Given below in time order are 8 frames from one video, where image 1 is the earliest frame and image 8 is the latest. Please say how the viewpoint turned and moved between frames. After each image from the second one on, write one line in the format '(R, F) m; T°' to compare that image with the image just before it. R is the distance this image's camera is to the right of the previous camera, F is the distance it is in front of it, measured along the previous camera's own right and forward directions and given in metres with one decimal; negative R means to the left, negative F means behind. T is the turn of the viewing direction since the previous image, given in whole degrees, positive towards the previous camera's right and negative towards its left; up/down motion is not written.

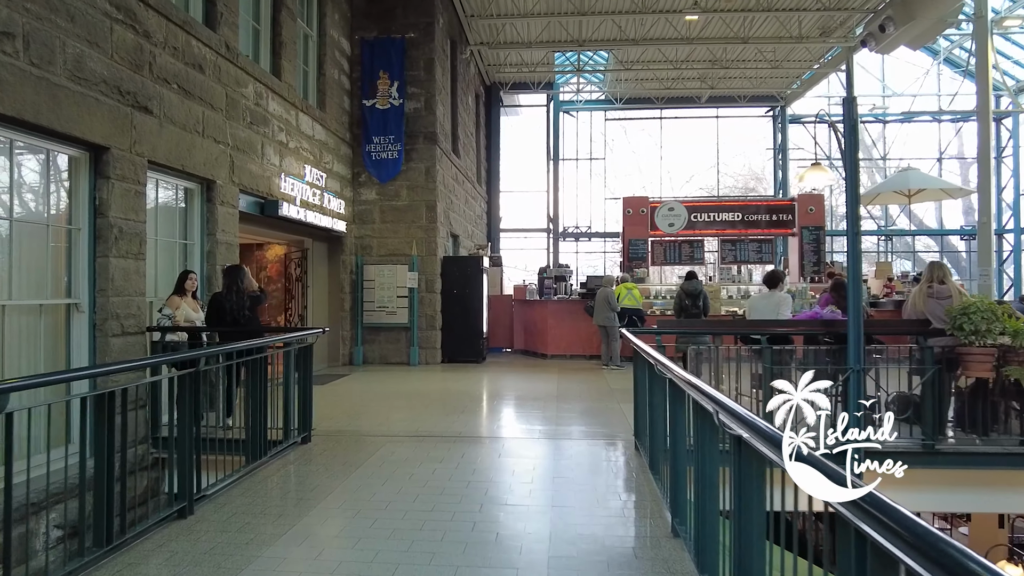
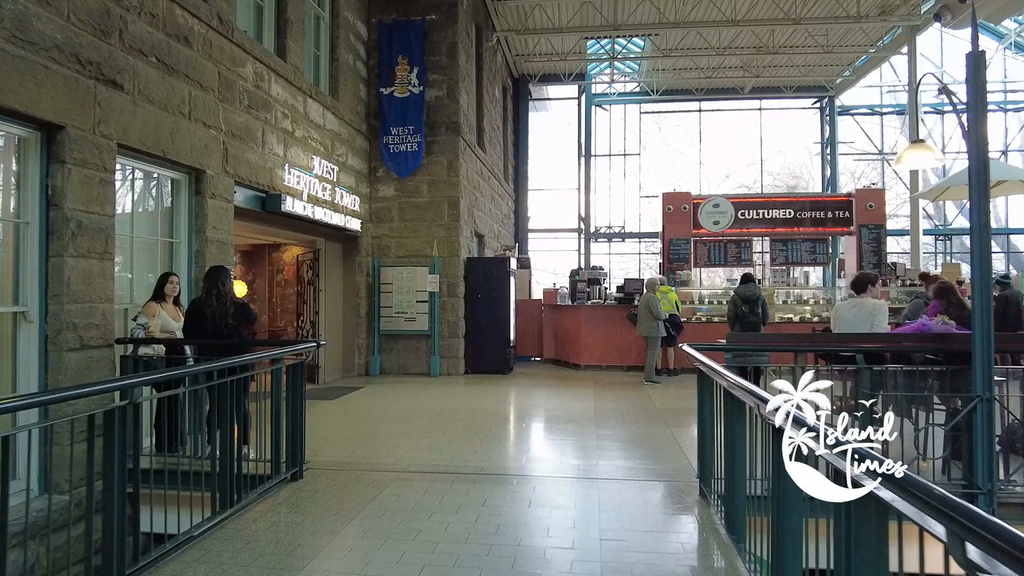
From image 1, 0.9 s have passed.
(0.0, +0.9) m; -2°
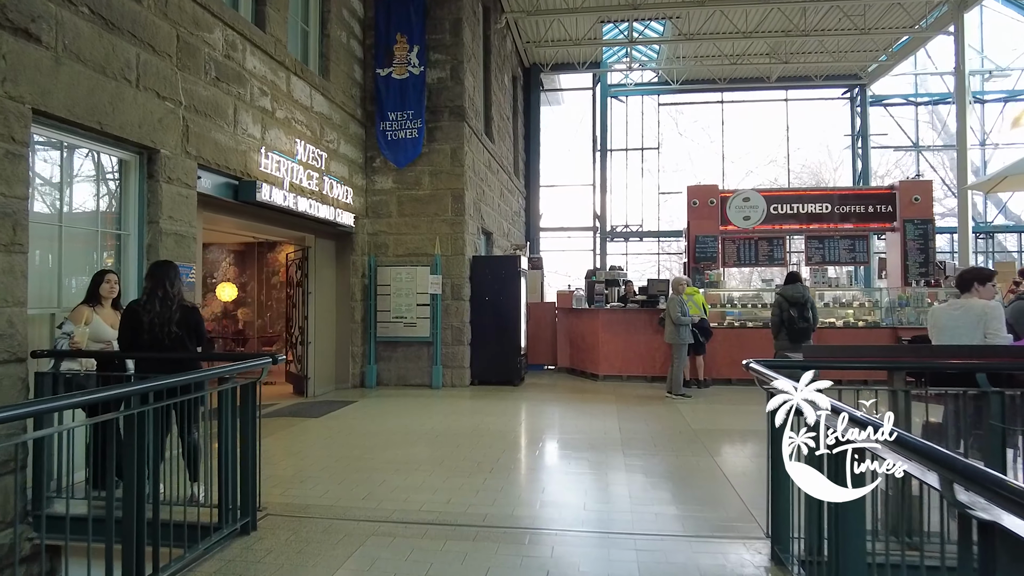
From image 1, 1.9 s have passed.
(0.0, +0.9) m; -1°
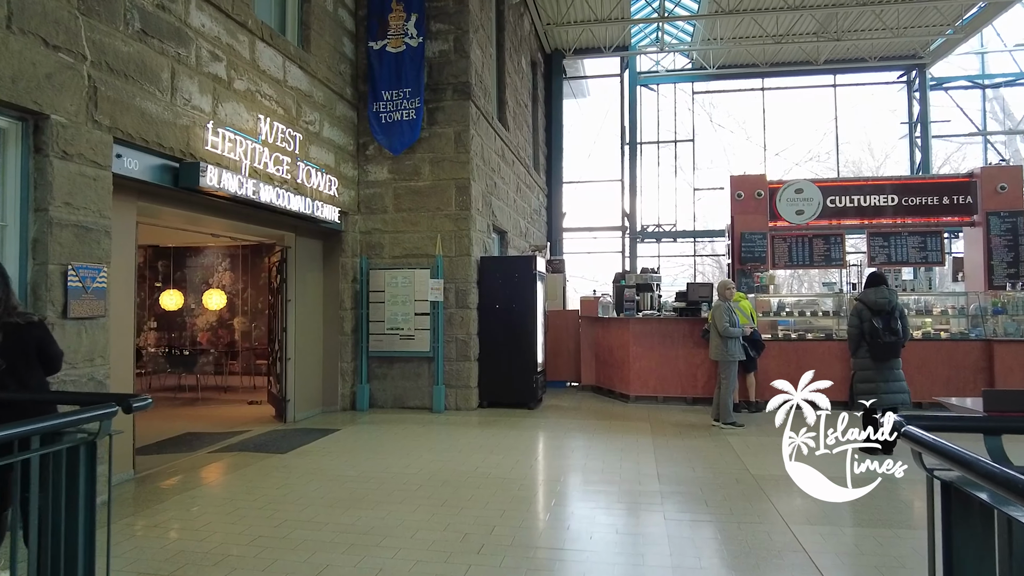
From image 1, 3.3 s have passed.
(+0.2, +1.3) m; -2°
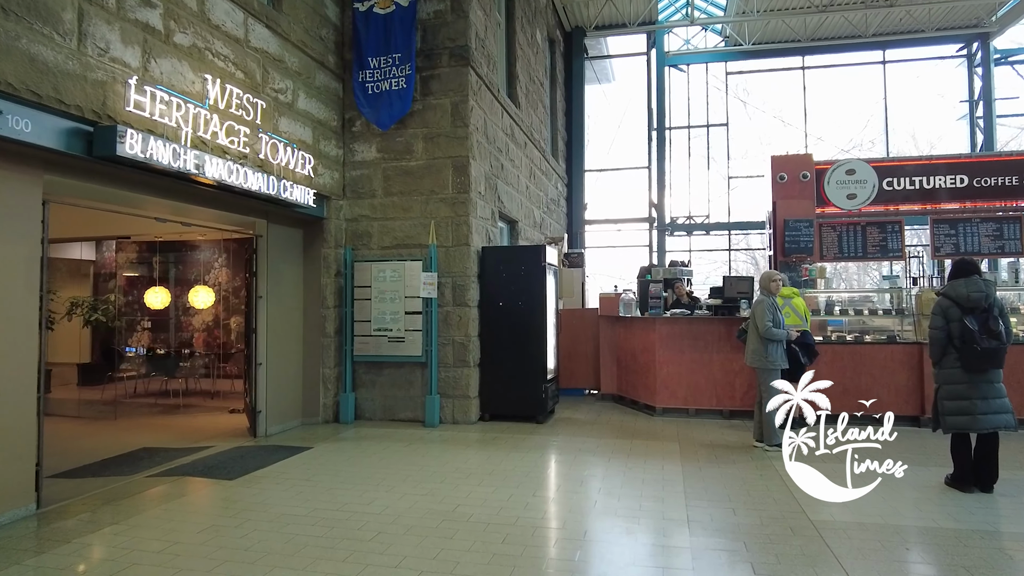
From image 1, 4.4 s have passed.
(+0.2, +1.0) m; -3°
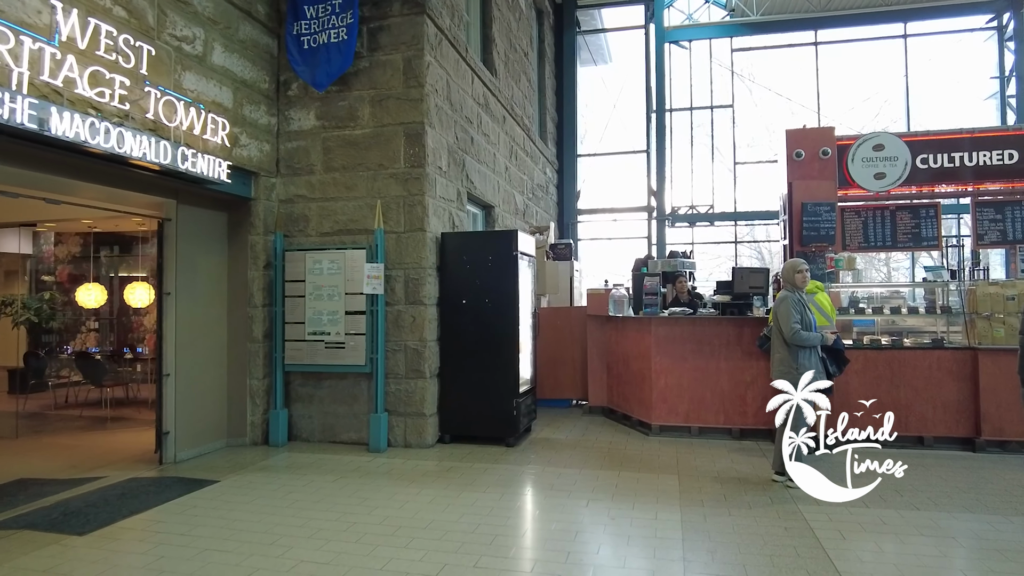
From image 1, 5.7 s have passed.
(+0.3, +1.1) m; 0°
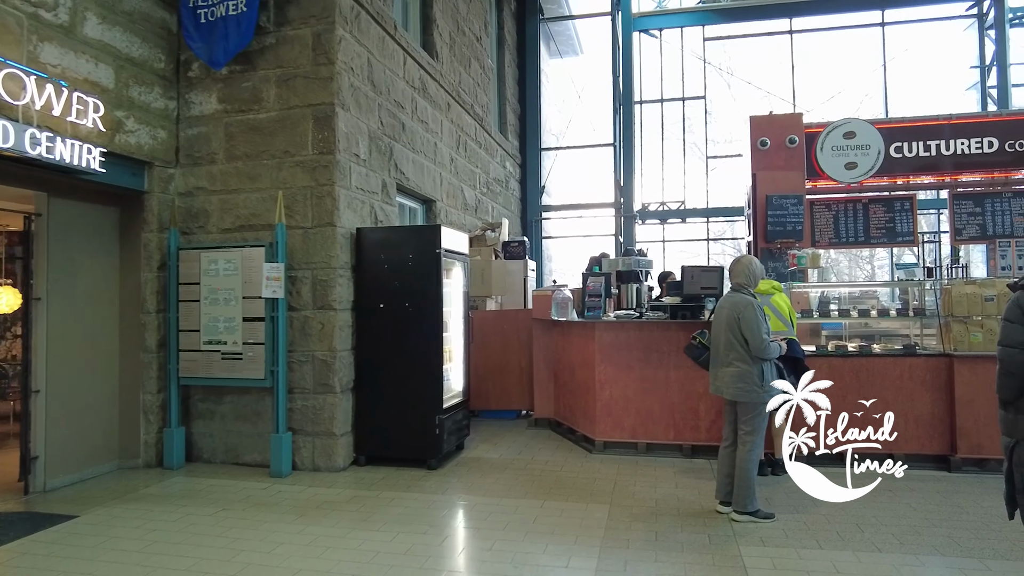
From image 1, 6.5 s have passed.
(+0.5, +0.6) m; +1°
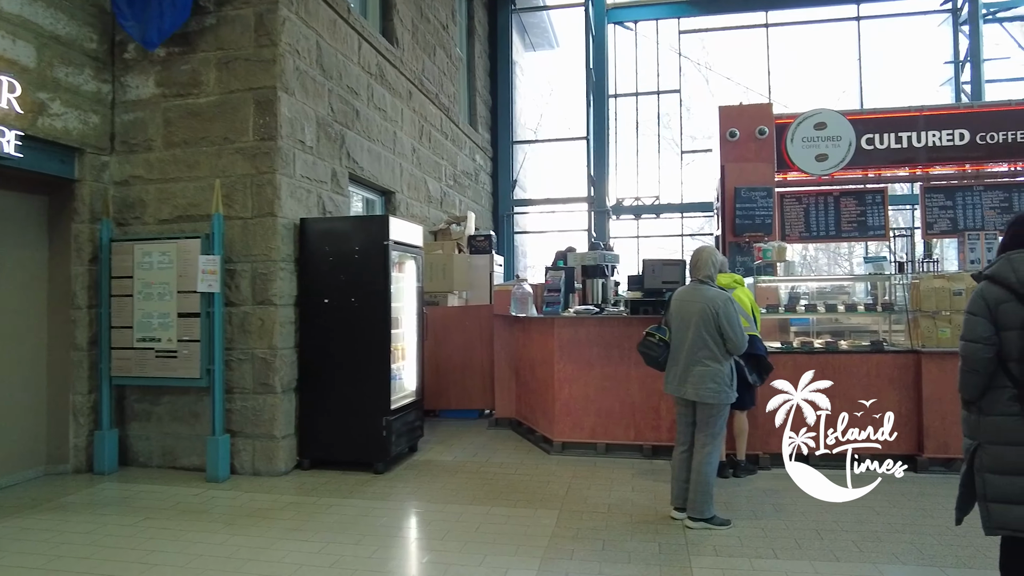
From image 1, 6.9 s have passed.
(+0.2, +0.2) m; +1°
